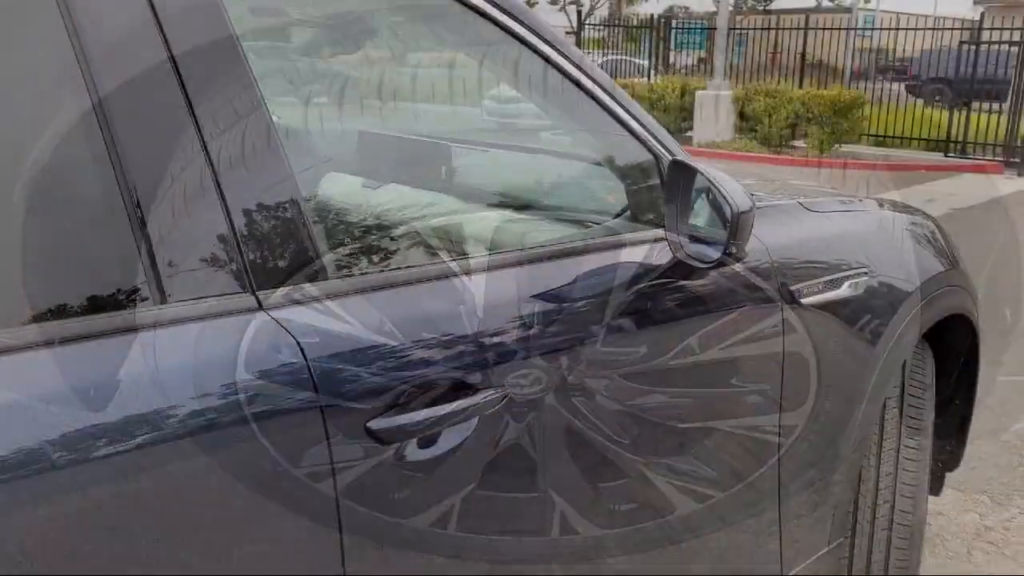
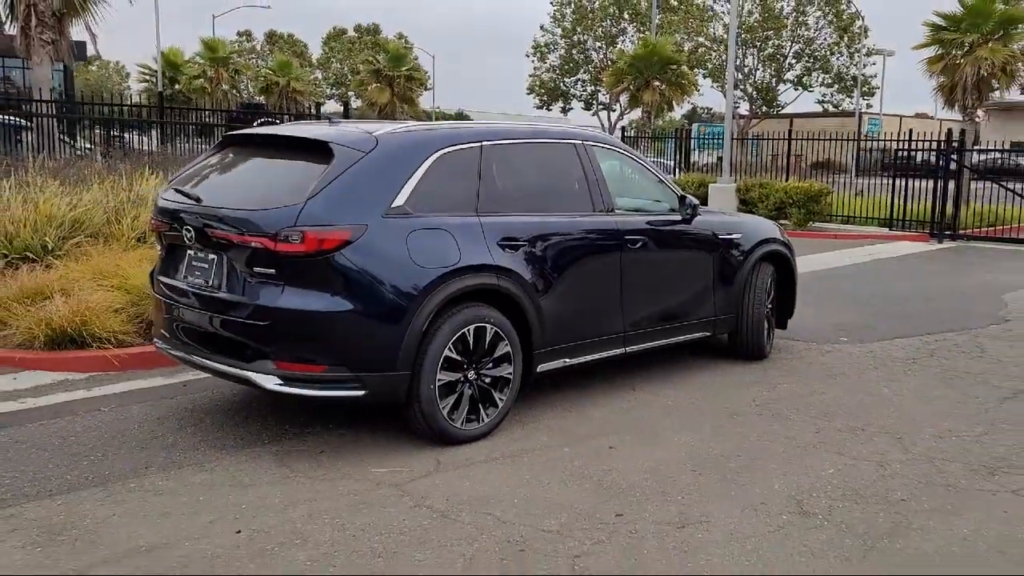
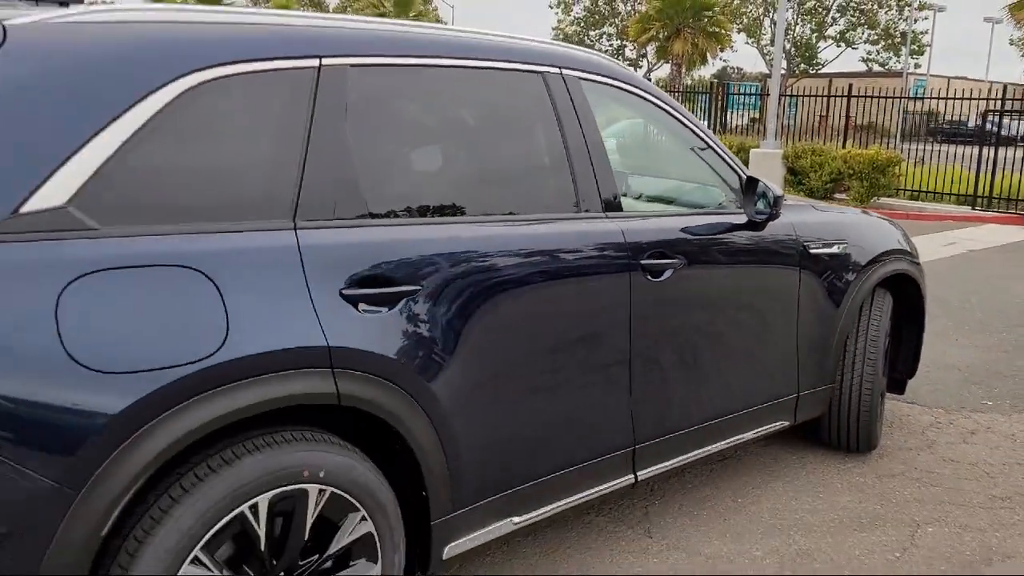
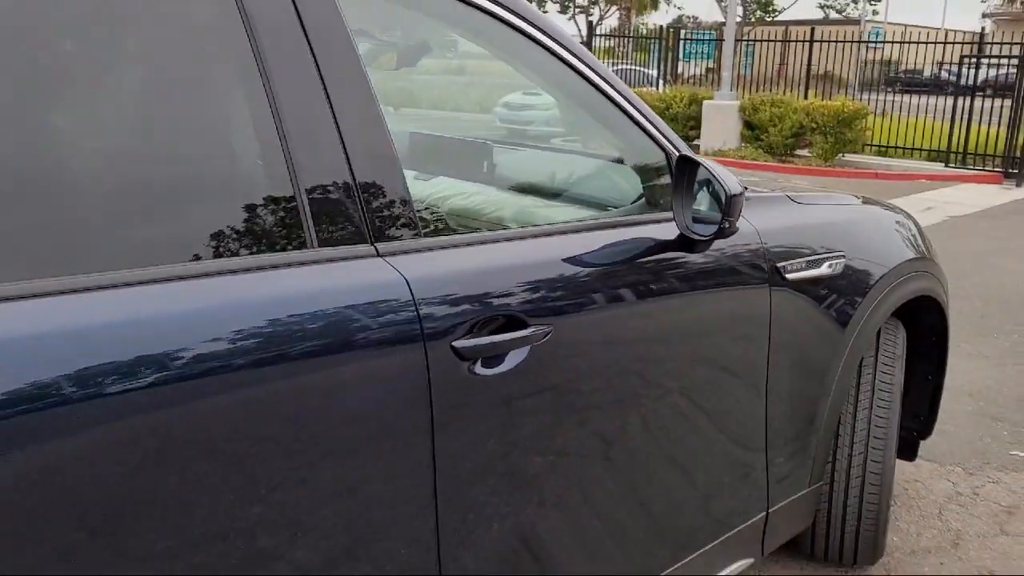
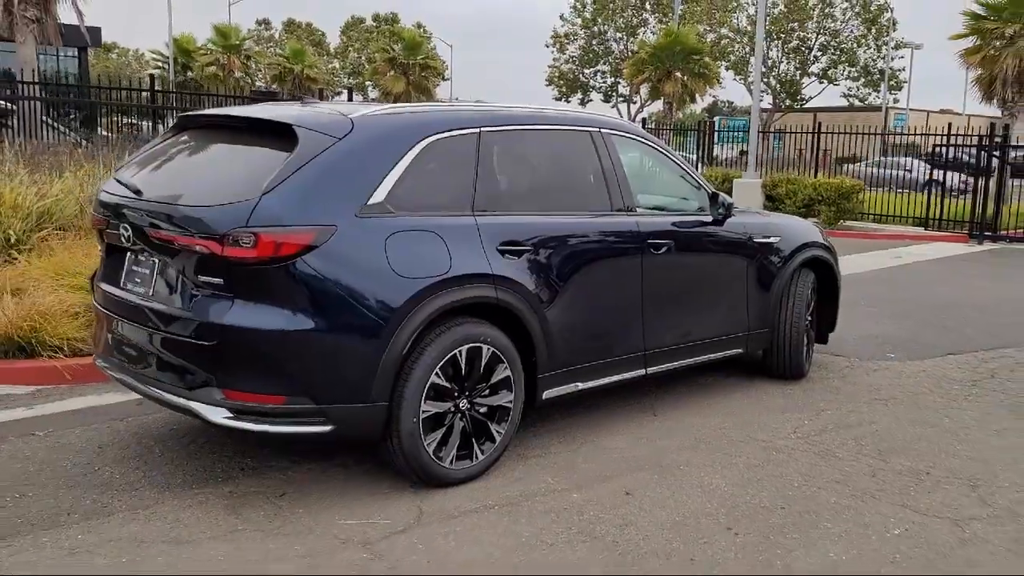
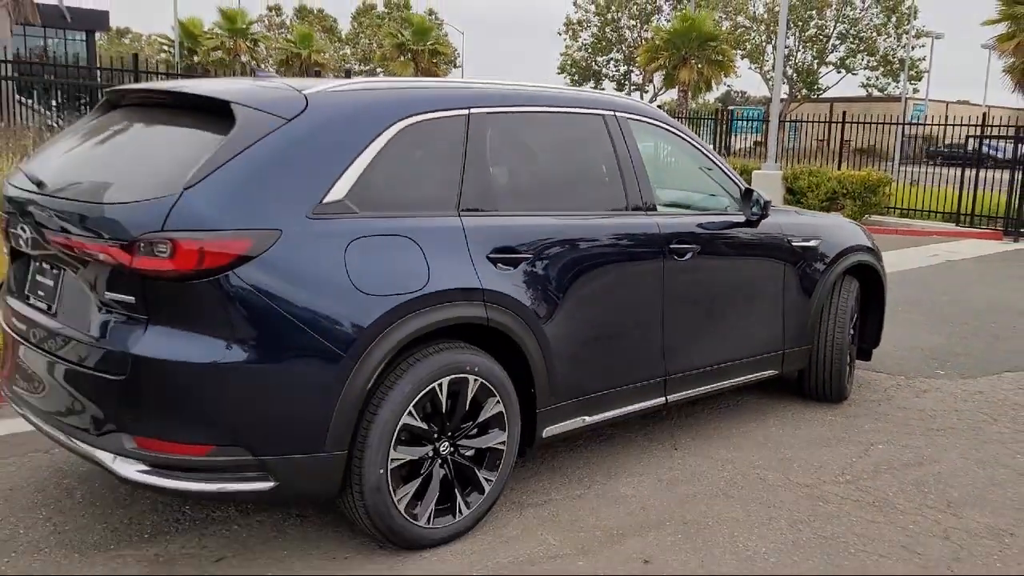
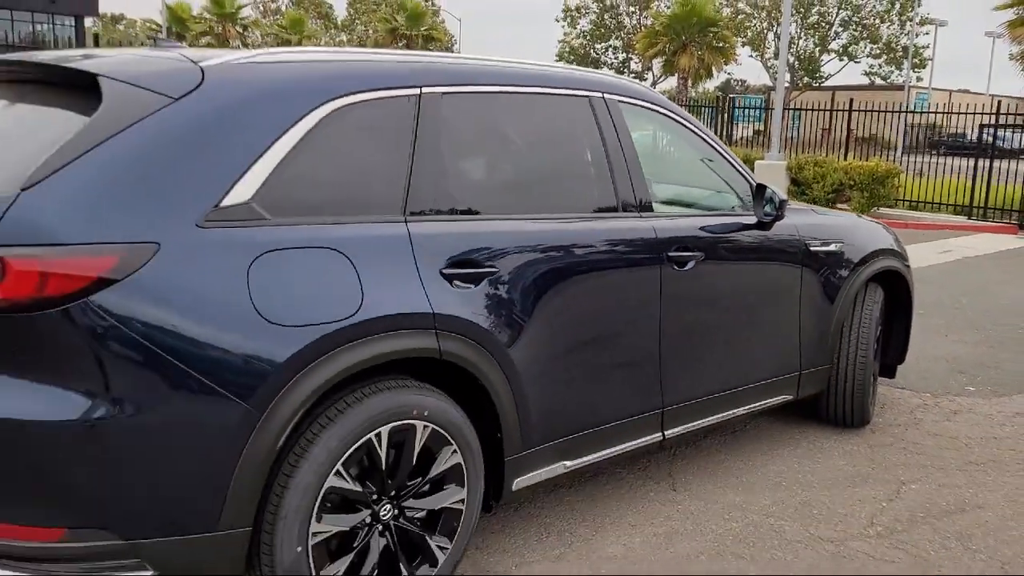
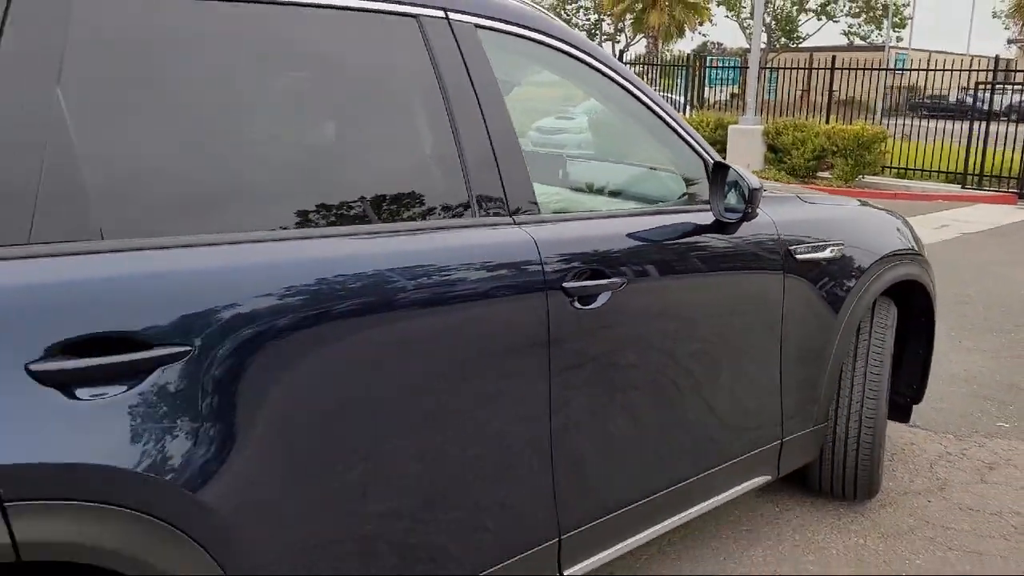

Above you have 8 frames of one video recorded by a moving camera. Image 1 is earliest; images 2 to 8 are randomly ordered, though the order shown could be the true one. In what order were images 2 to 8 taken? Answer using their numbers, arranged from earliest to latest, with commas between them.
4, 8, 3, 7, 6, 5, 2
